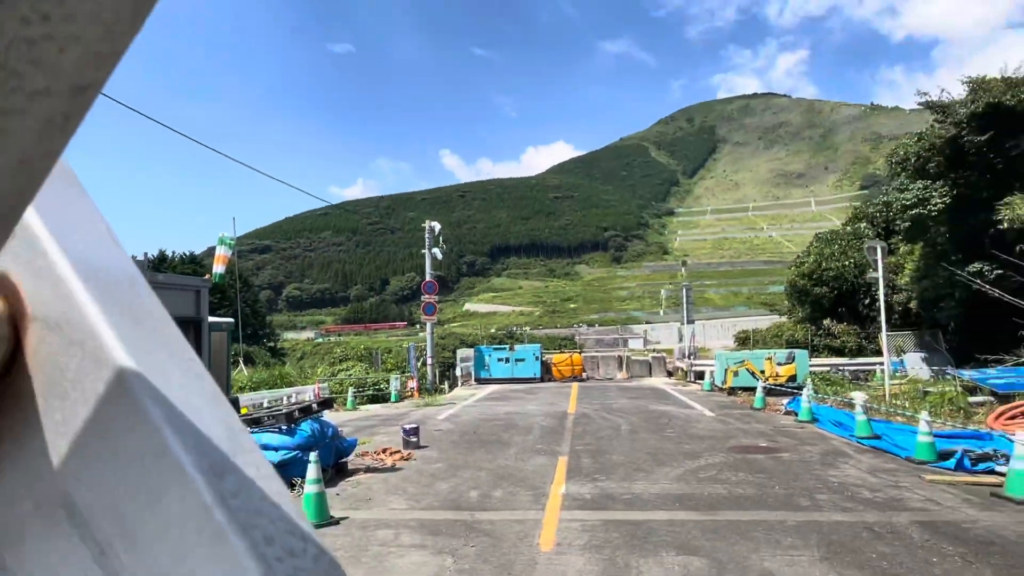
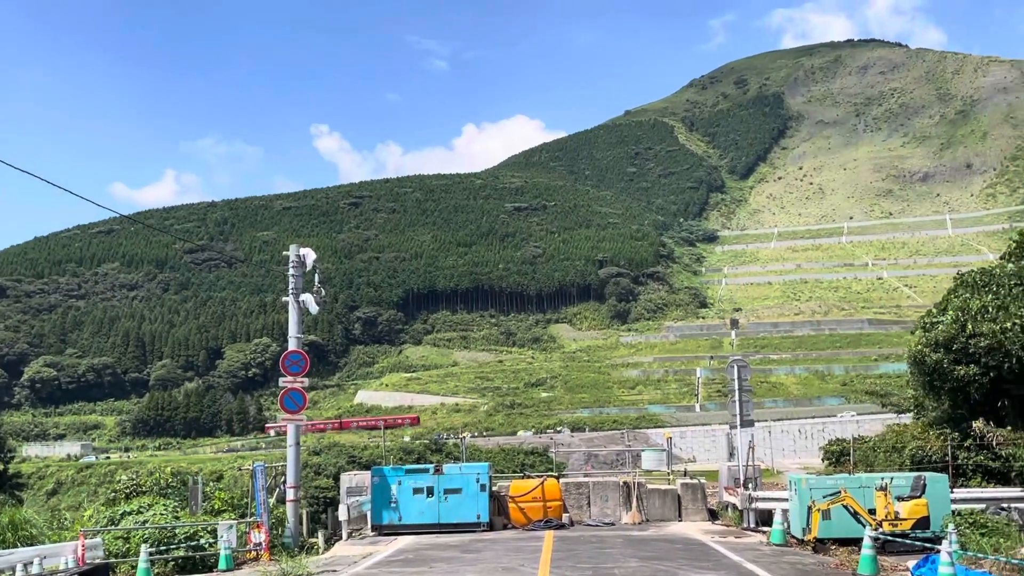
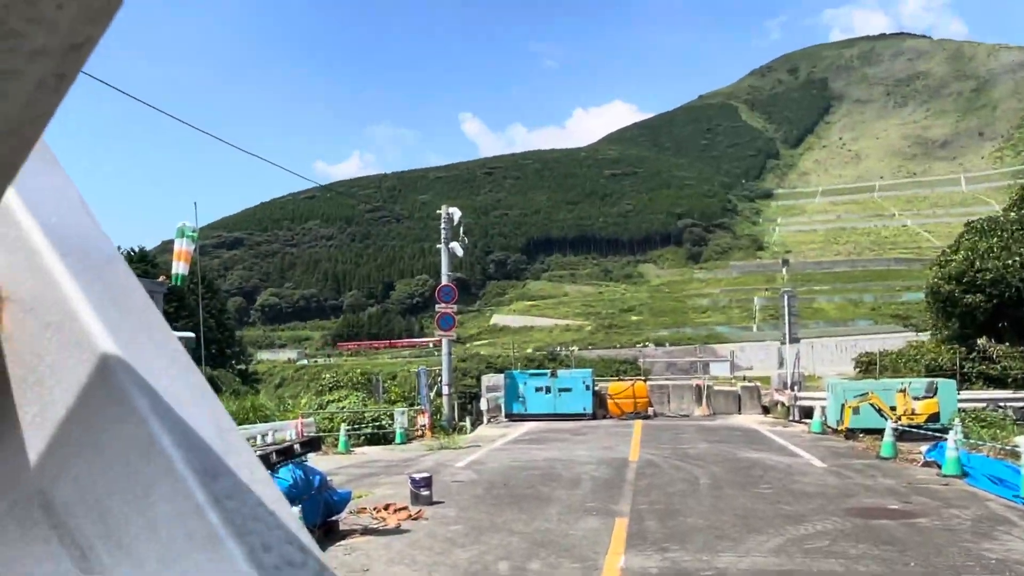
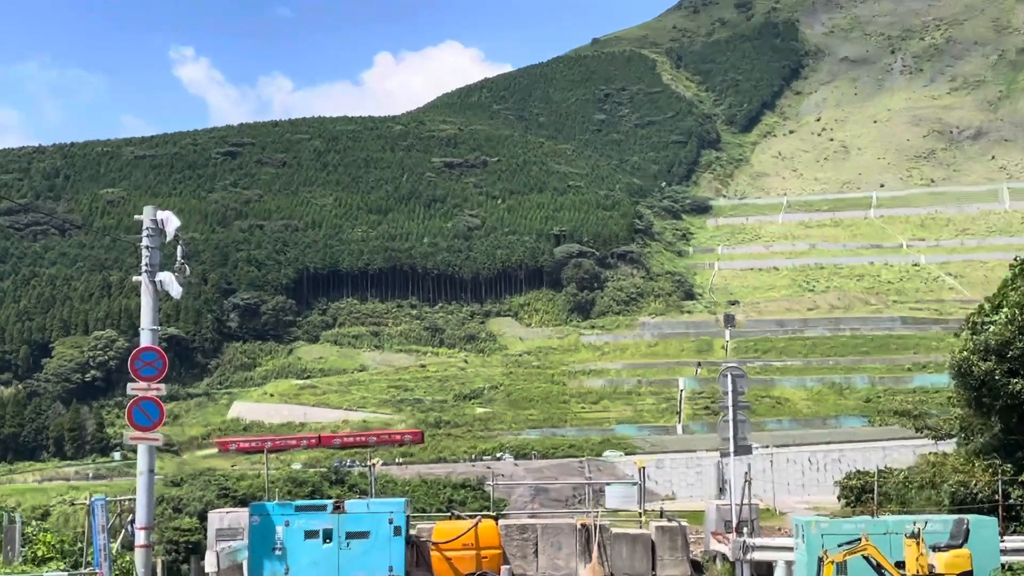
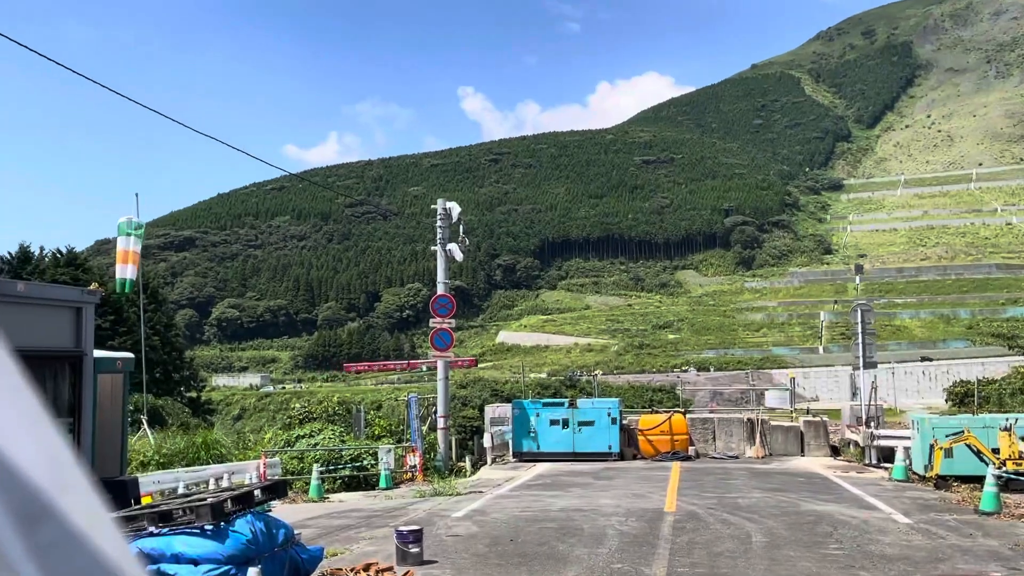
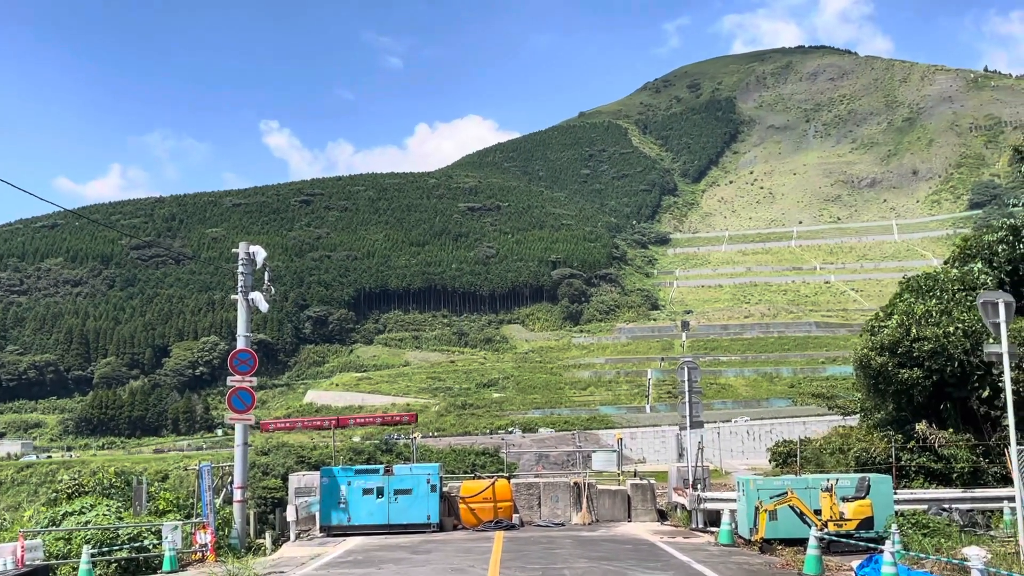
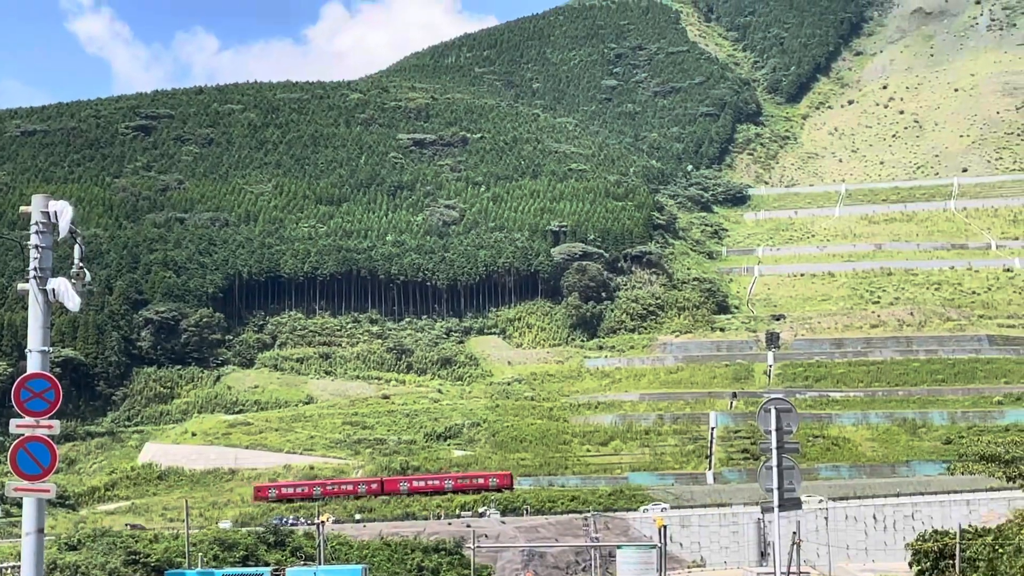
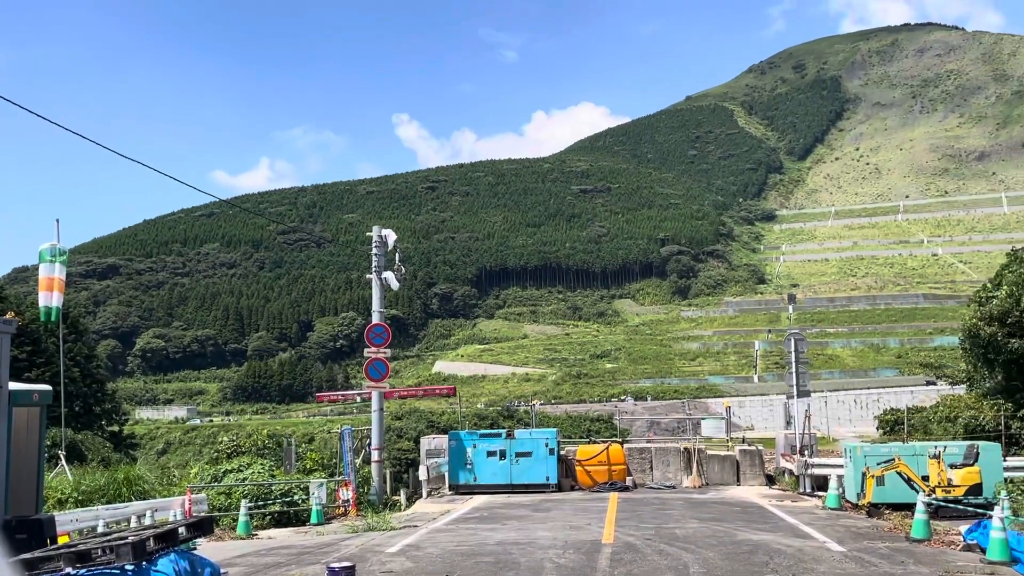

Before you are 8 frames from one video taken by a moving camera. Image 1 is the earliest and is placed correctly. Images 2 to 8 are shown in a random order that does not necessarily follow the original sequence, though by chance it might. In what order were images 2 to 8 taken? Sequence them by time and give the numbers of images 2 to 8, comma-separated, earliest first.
3, 5, 8, 2, 6, 4, 7
